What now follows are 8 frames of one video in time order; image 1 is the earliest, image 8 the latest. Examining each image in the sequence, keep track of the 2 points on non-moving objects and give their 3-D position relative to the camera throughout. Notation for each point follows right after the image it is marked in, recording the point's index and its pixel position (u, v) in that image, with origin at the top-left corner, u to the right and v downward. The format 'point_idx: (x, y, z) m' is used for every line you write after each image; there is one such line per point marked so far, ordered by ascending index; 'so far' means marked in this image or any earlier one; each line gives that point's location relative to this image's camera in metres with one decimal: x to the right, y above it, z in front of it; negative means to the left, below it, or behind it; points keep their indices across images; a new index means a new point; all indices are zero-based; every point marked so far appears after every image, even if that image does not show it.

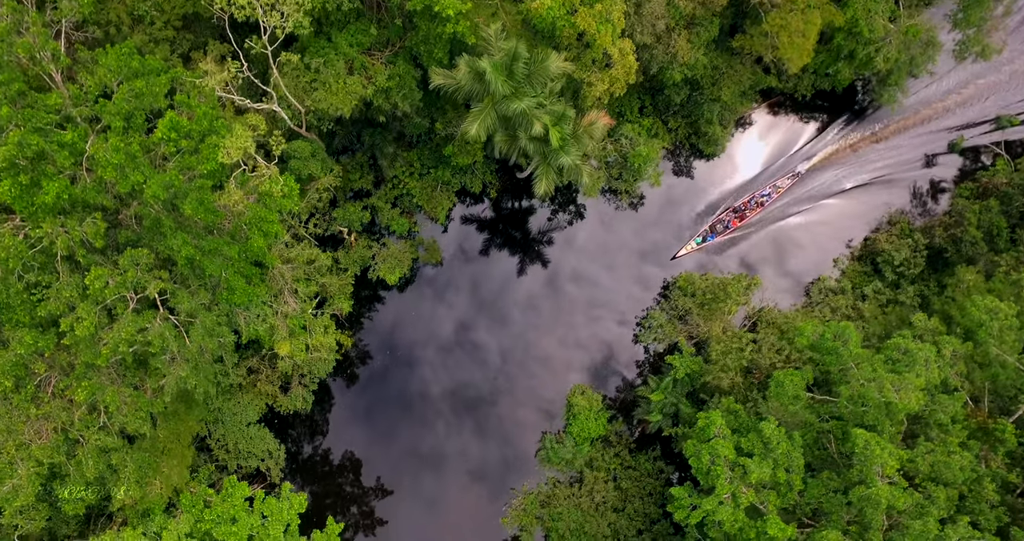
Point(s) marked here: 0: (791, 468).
0: (+6.8, -4.8, +15.8) m
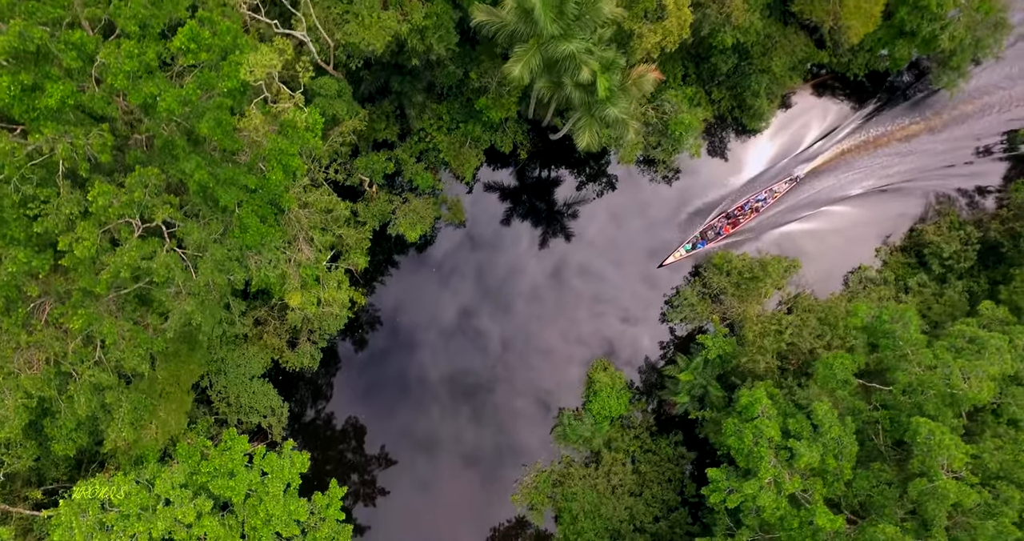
0: (+7.3, -4.1, +14.5) m
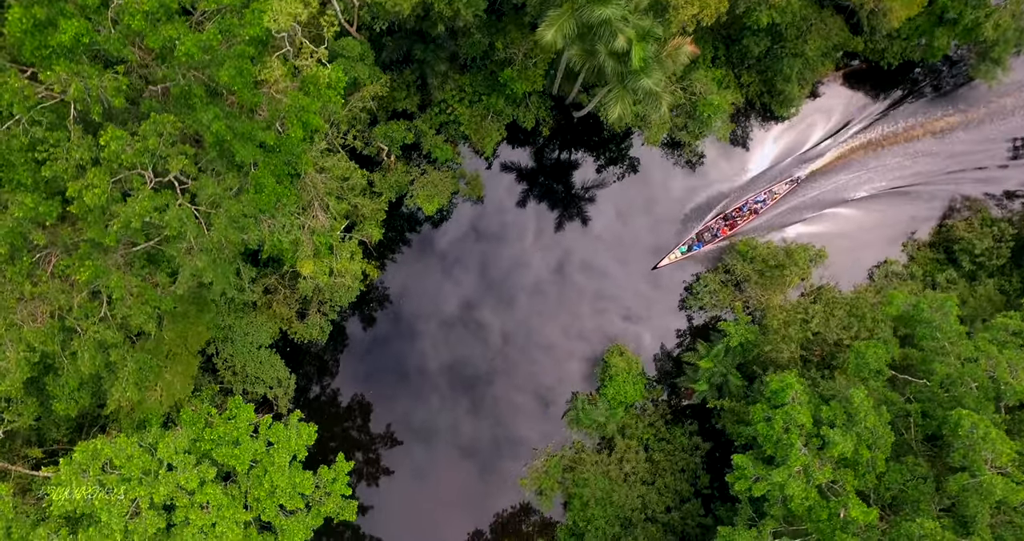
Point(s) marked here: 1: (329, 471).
0: (+7.7, -3.8, +13.9) m
1: (-5.1, -5.7, +18.4) m
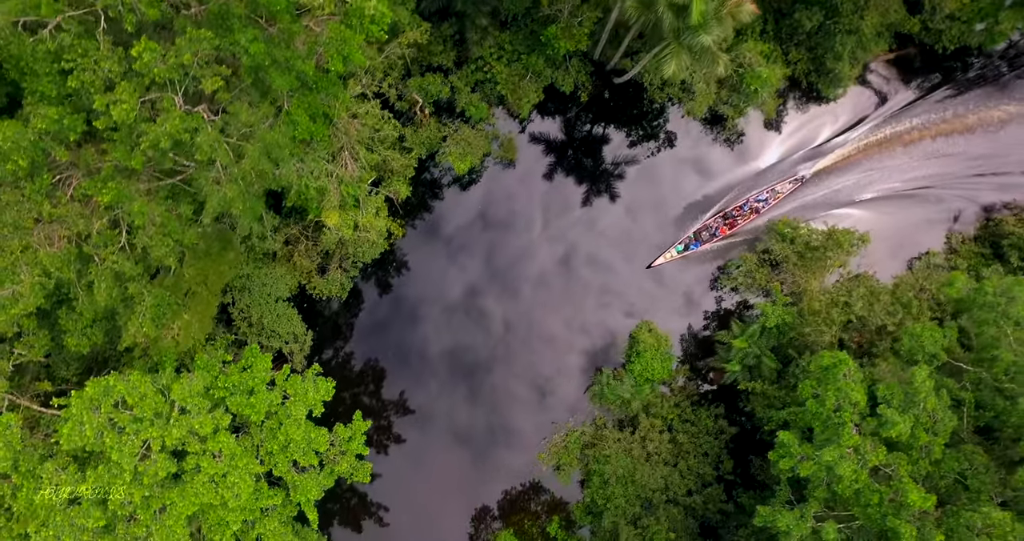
0: (+8.4, -3.2, +13.1) m
1: (-4.5, -4.3, +17.7) m
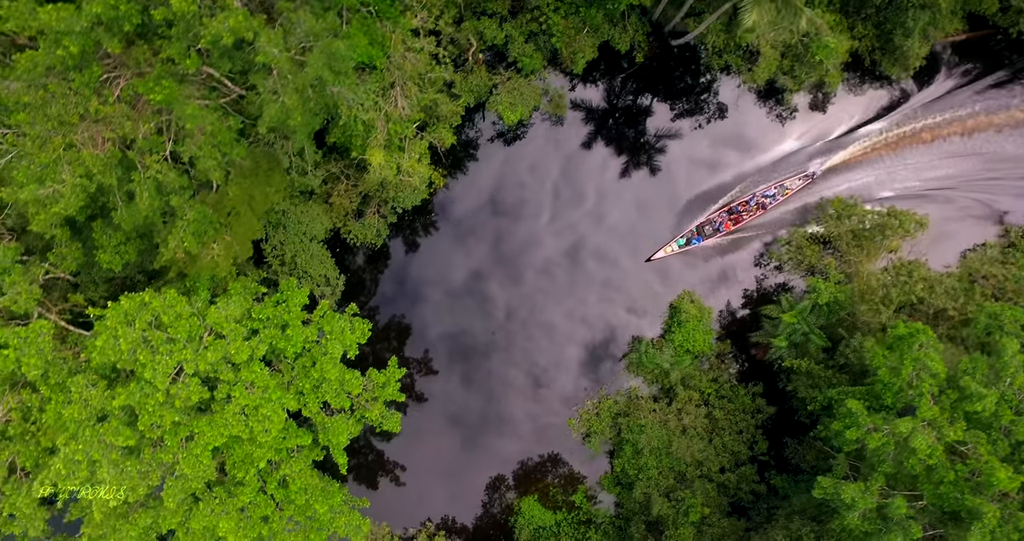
0: (+9.5, -2.6, +12.3) m
1: (-3.5, -2.7, +17.0) m
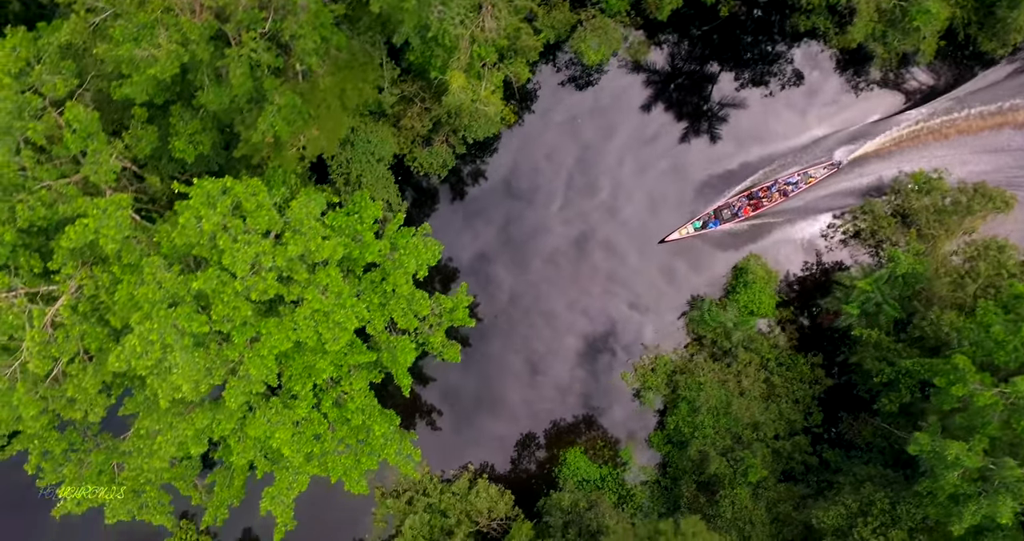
0: (+11.2, -1.9, +11.6) m
1: (-1.7, -0.8, +16.4) m
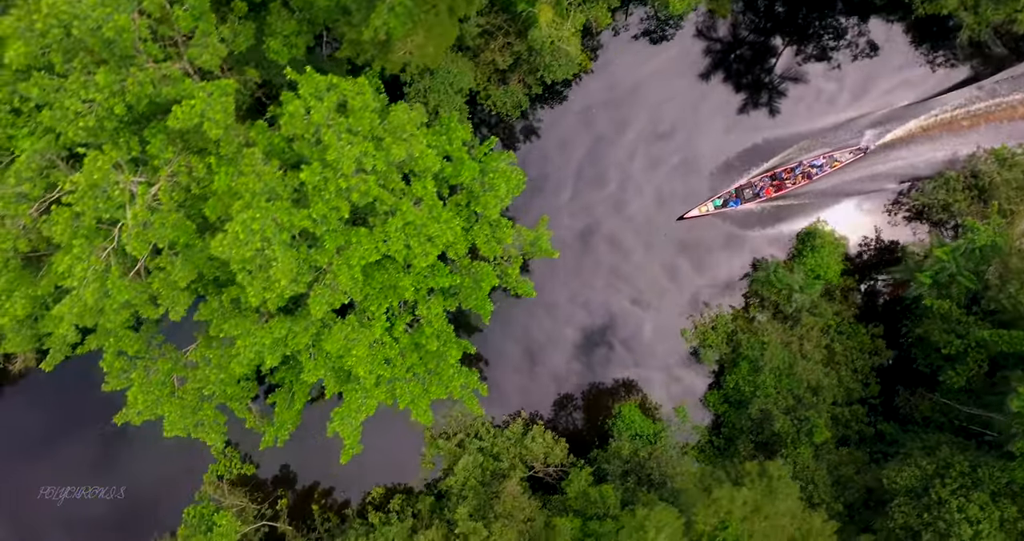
0: (+13.0, -1.3, +11.3) m
1: (+0.3, +0.9, +16.1) m
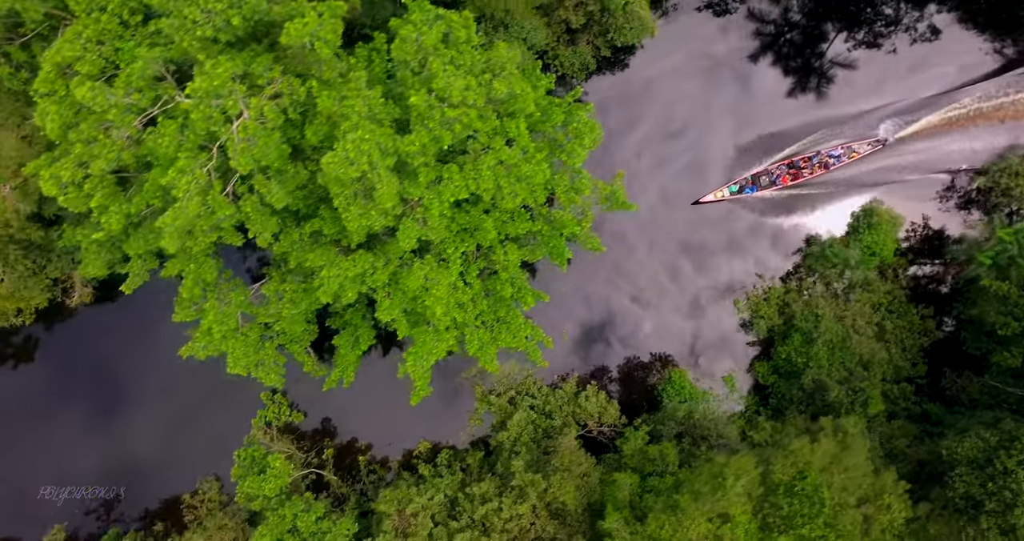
0: (+14.7, -0.8, +11.4) m
1: (+2.0, +2.0, +16.1) m
